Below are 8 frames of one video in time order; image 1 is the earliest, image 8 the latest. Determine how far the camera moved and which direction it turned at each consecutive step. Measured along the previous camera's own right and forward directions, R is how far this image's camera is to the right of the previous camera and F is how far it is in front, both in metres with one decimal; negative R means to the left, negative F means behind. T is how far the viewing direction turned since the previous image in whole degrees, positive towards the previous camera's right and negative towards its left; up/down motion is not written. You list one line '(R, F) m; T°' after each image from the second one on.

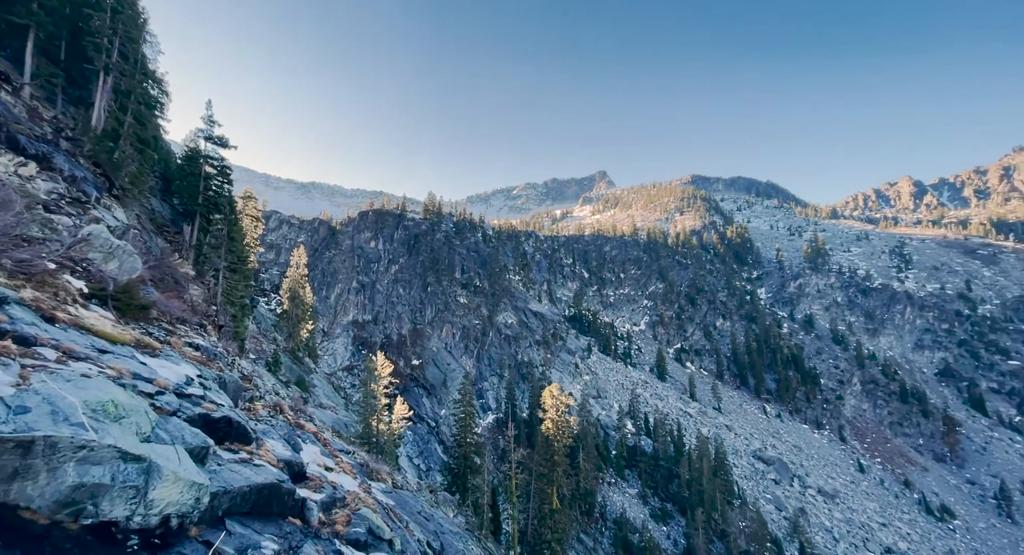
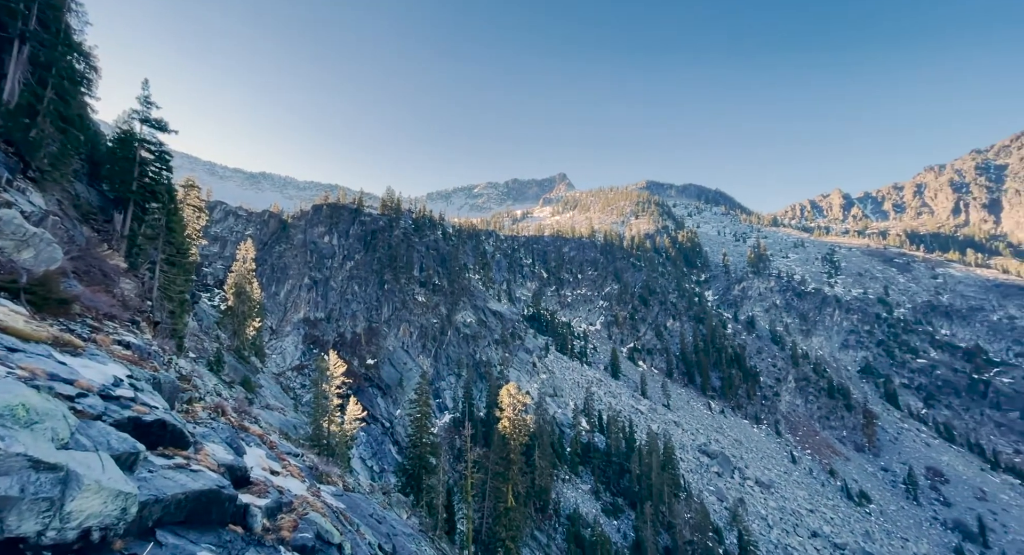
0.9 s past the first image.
(-0.5, -0.1) m; +6°
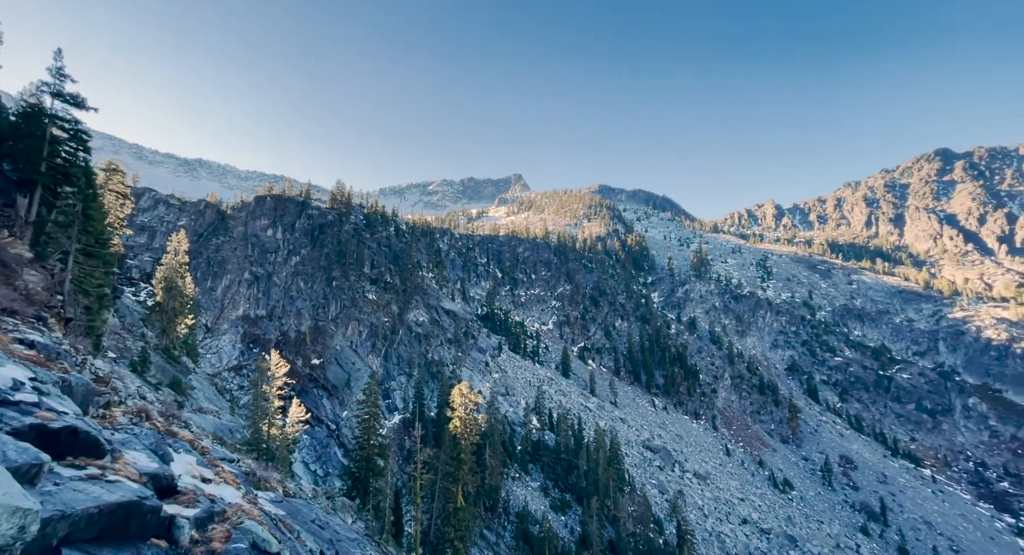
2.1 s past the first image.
(-0.6, 0.0) m; +8°
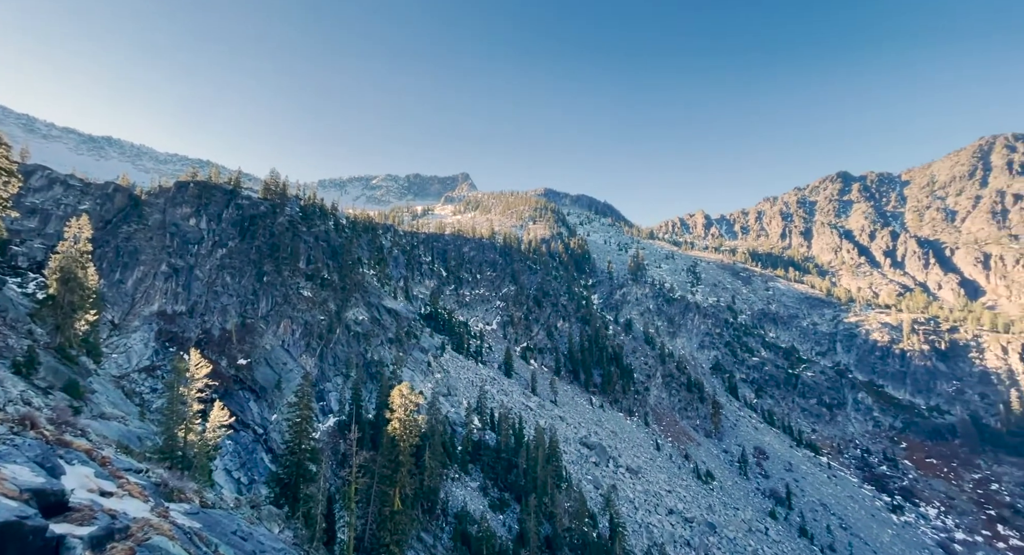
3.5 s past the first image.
(-0.7, +0.1) m; +9°
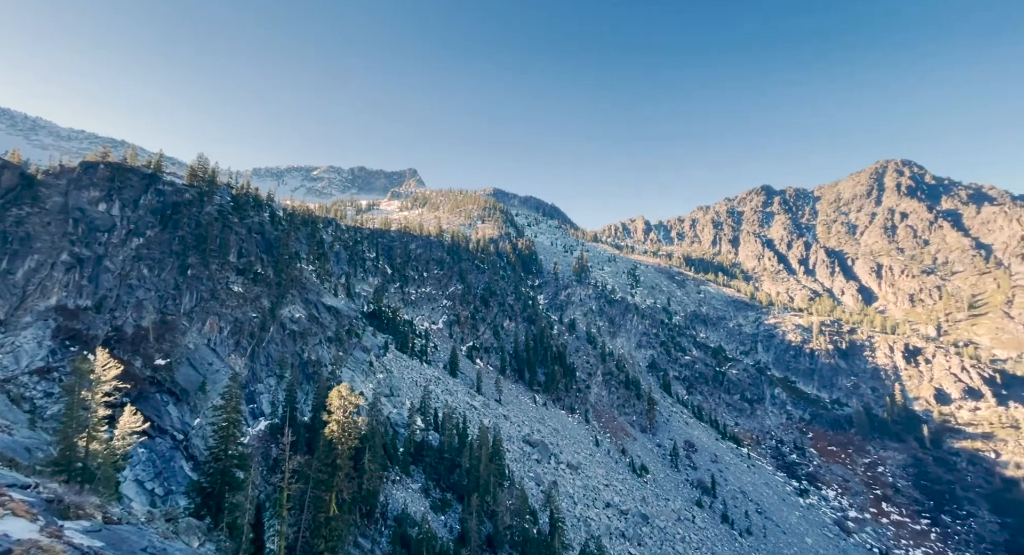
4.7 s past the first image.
(-0.6, +0.1) m; +8°
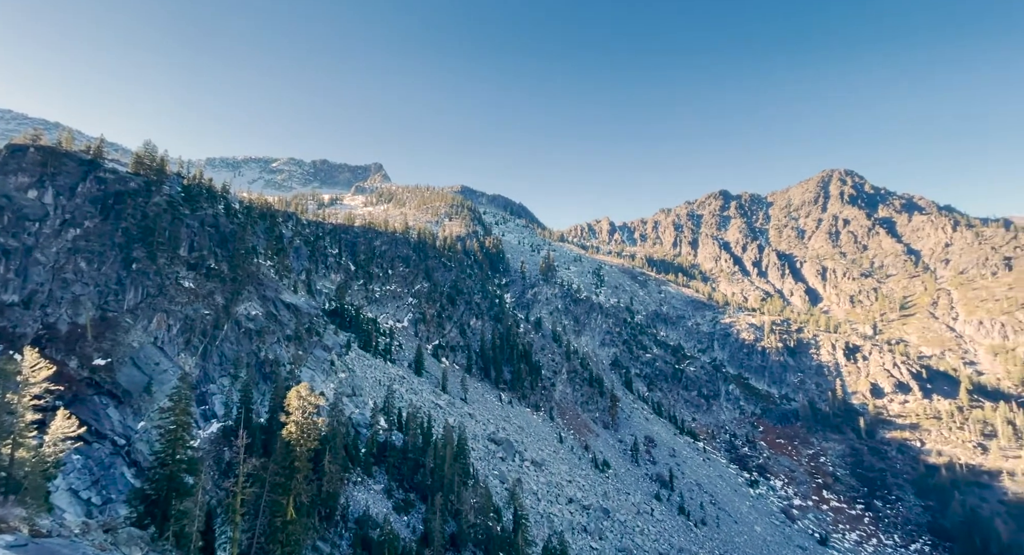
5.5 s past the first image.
(0.0, +0.1) m; +4°
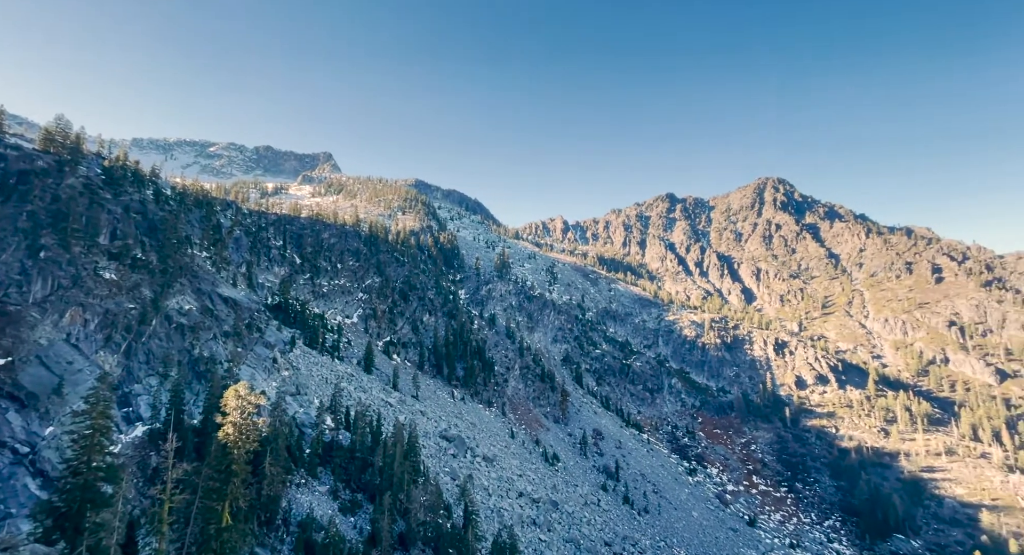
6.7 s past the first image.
(0.0, +0.1) m; +5°
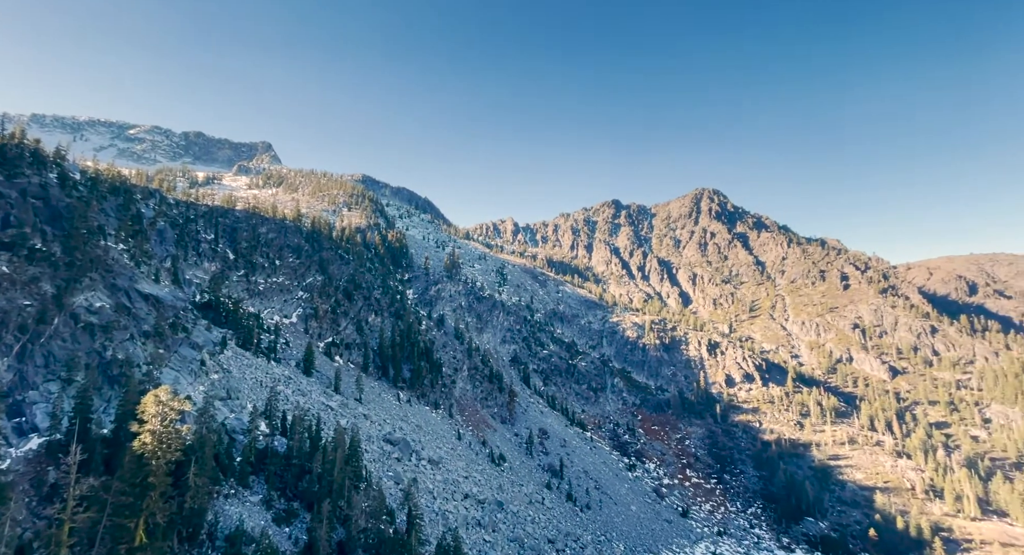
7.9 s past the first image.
(0.0, +0.1) m; +6°
